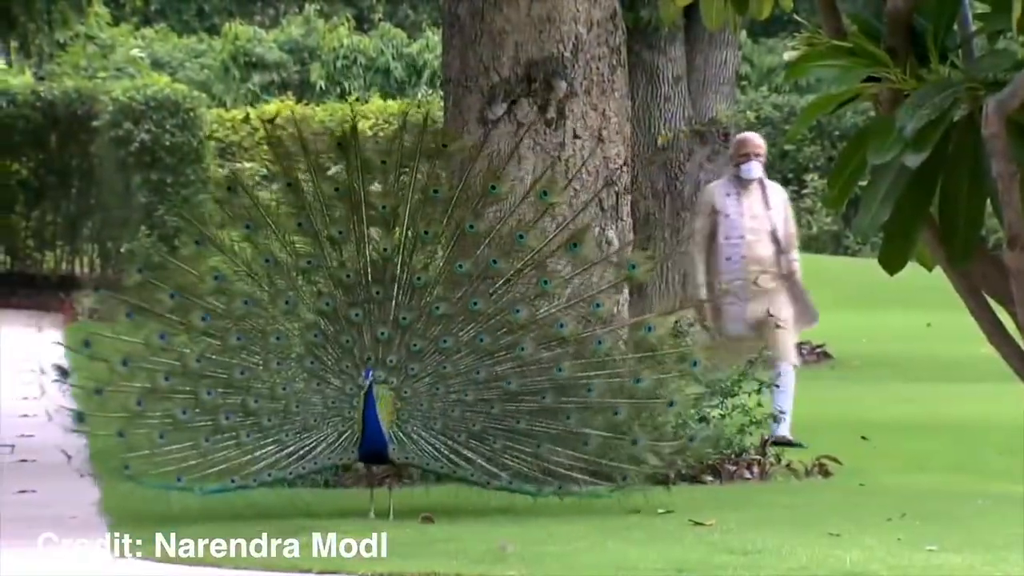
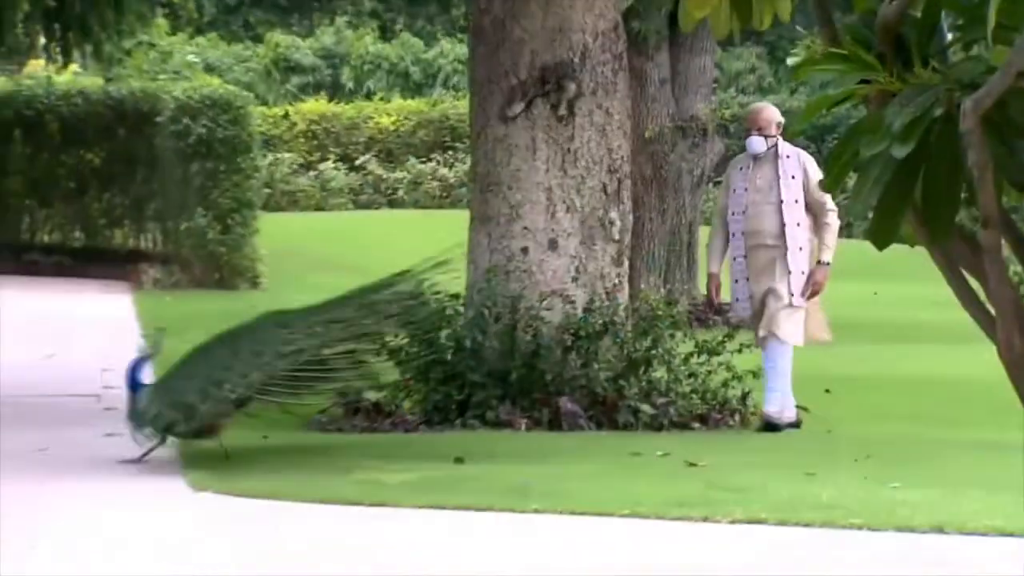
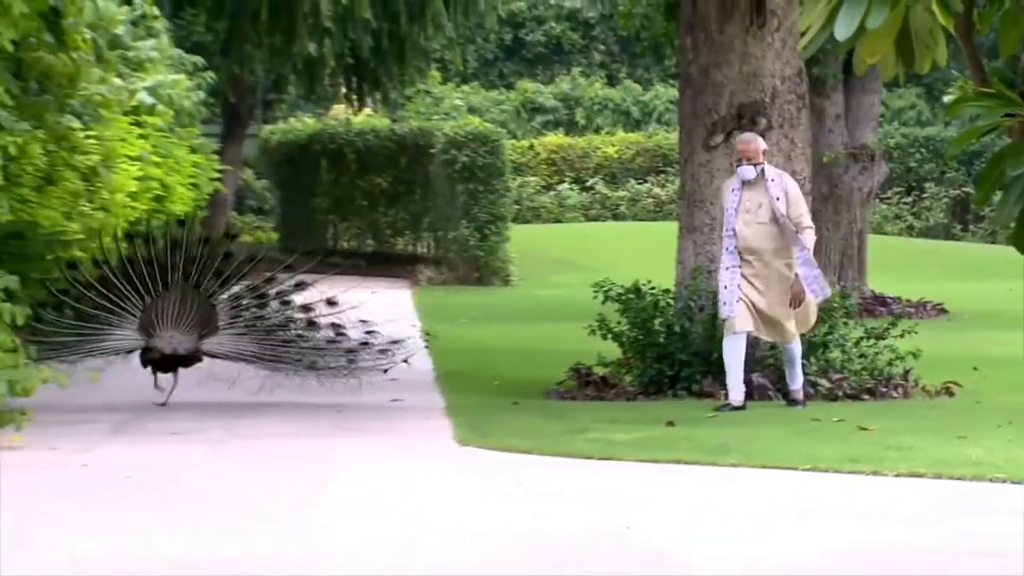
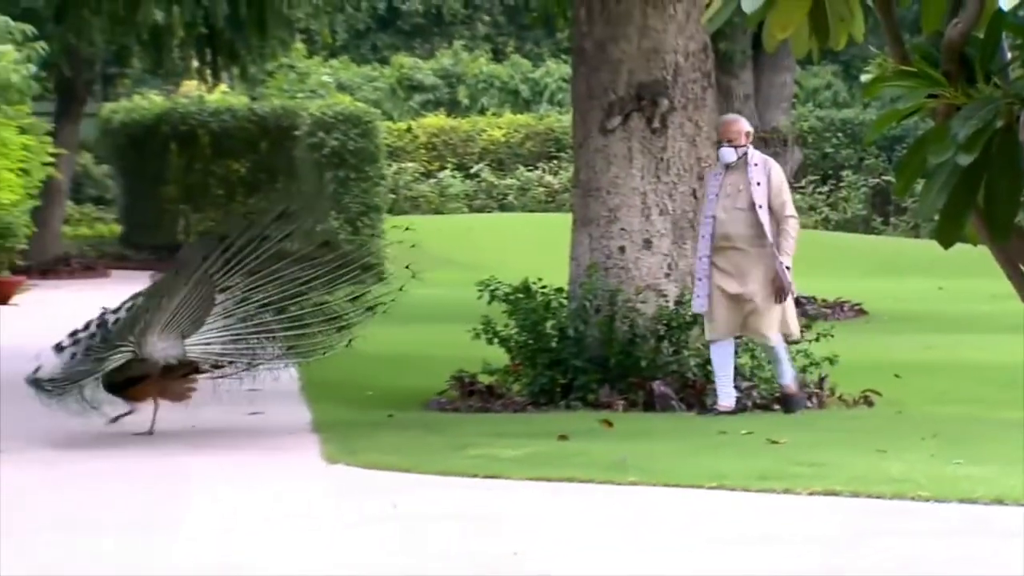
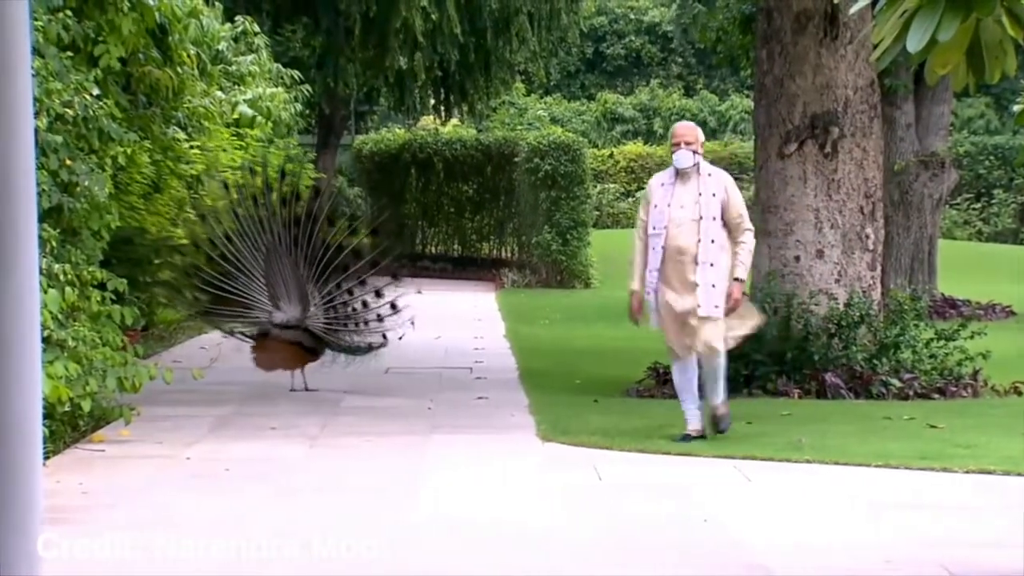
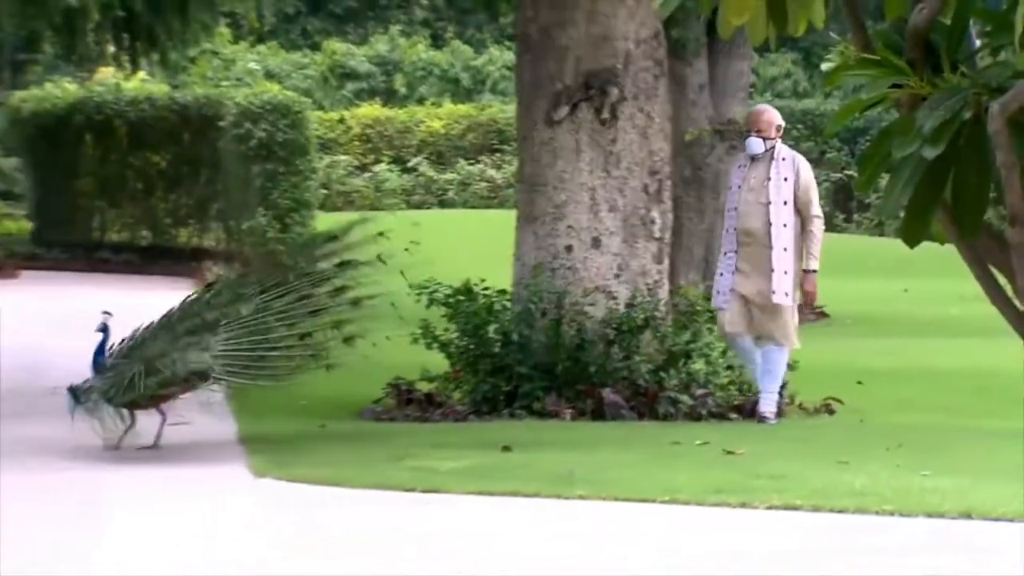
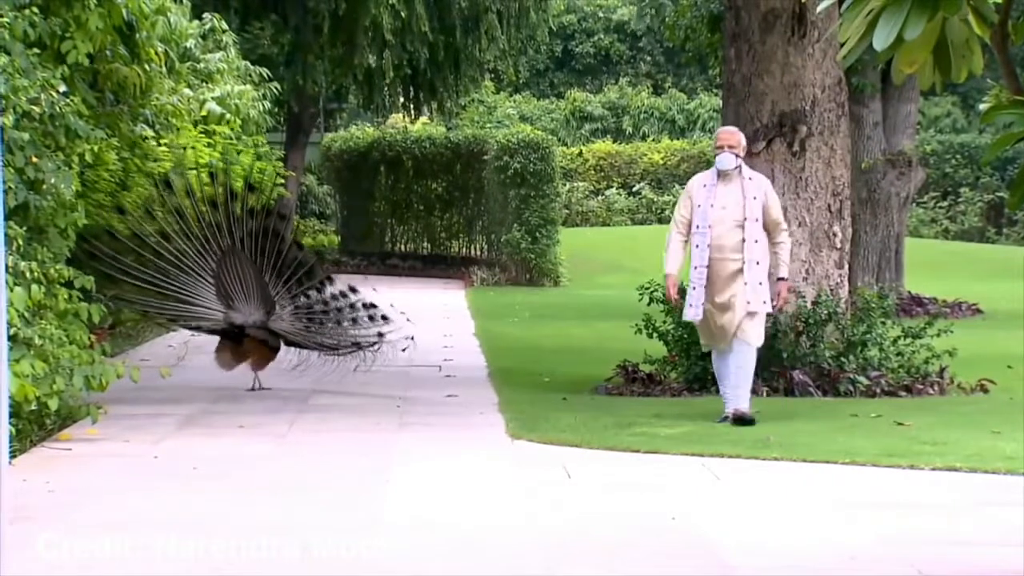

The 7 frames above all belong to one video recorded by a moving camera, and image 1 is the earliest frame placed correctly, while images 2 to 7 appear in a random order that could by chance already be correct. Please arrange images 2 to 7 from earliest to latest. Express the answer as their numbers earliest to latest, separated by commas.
2, 6, 4, 3, 7, 5
